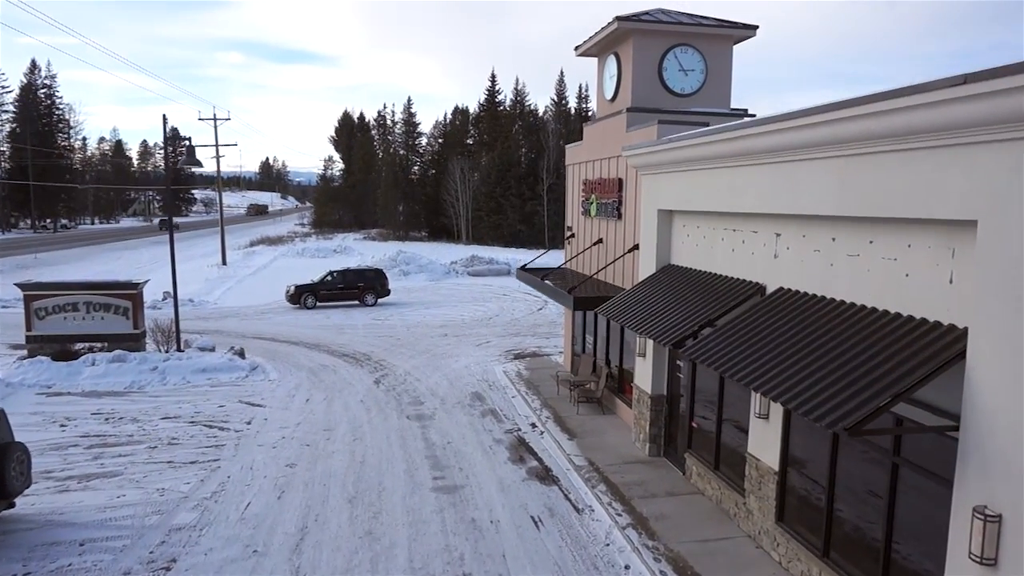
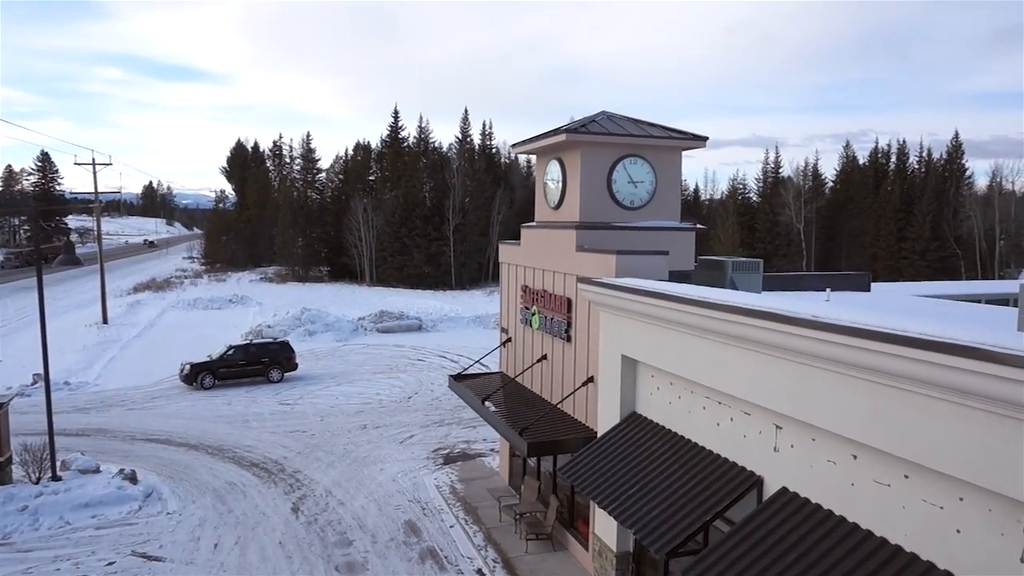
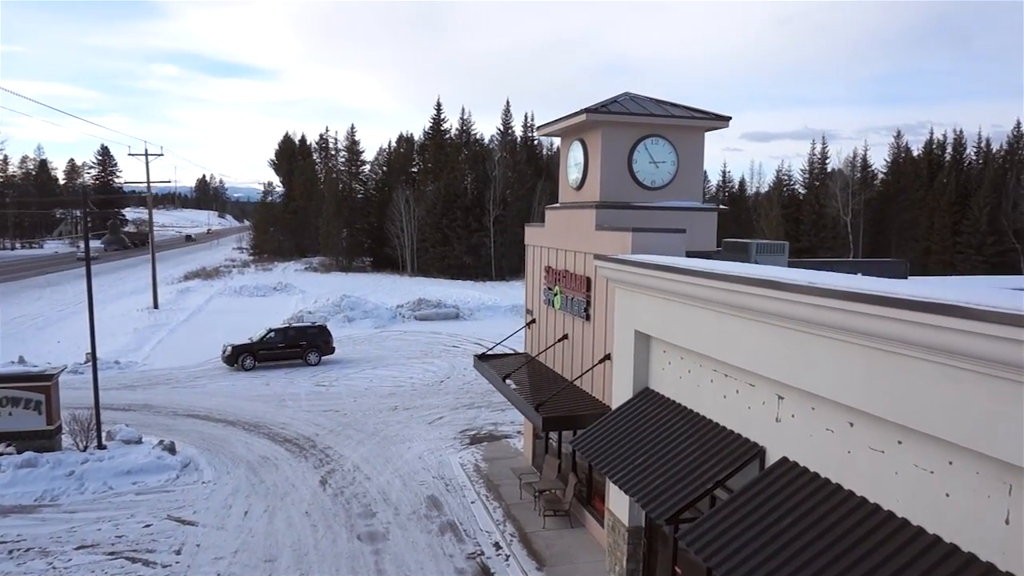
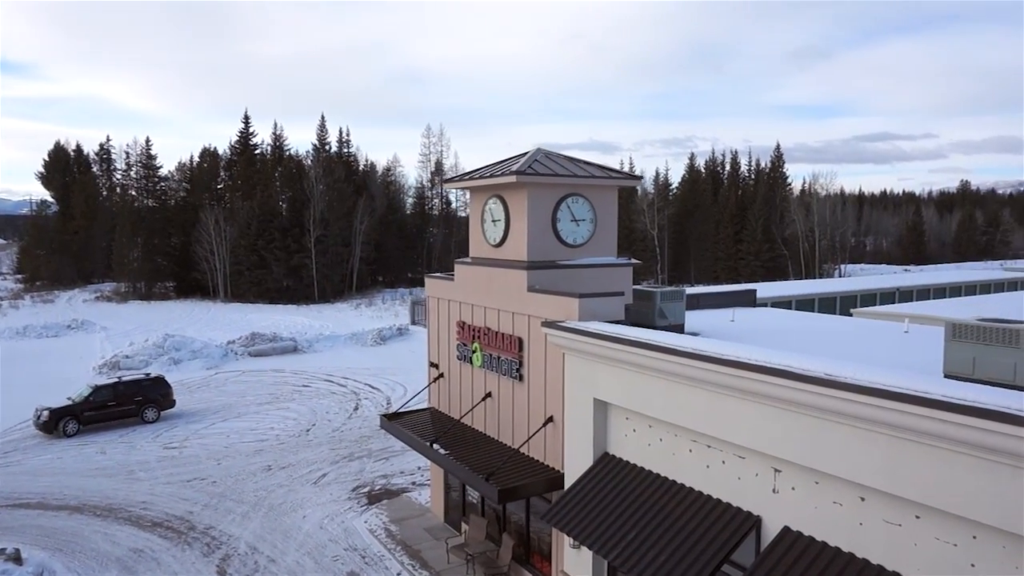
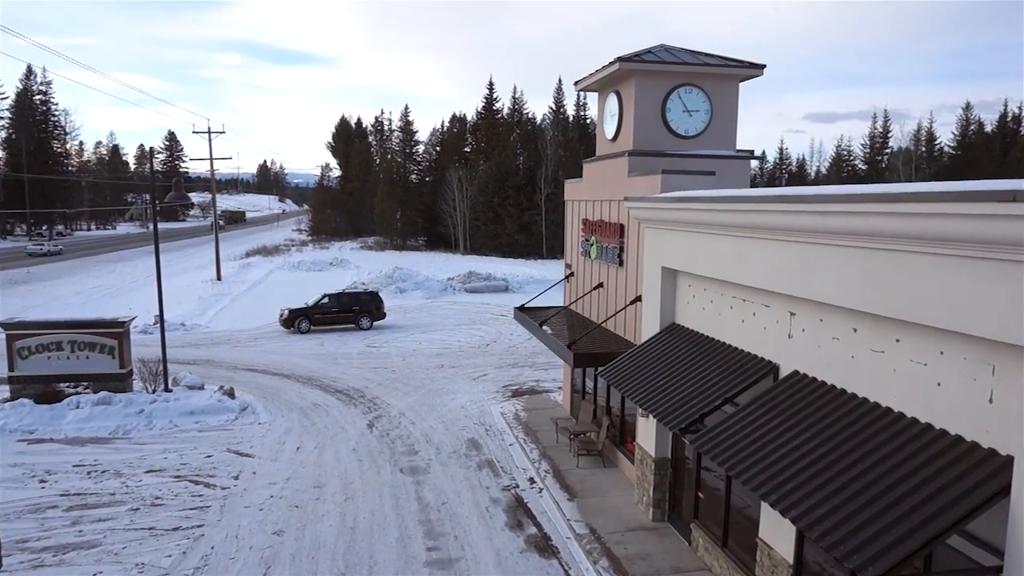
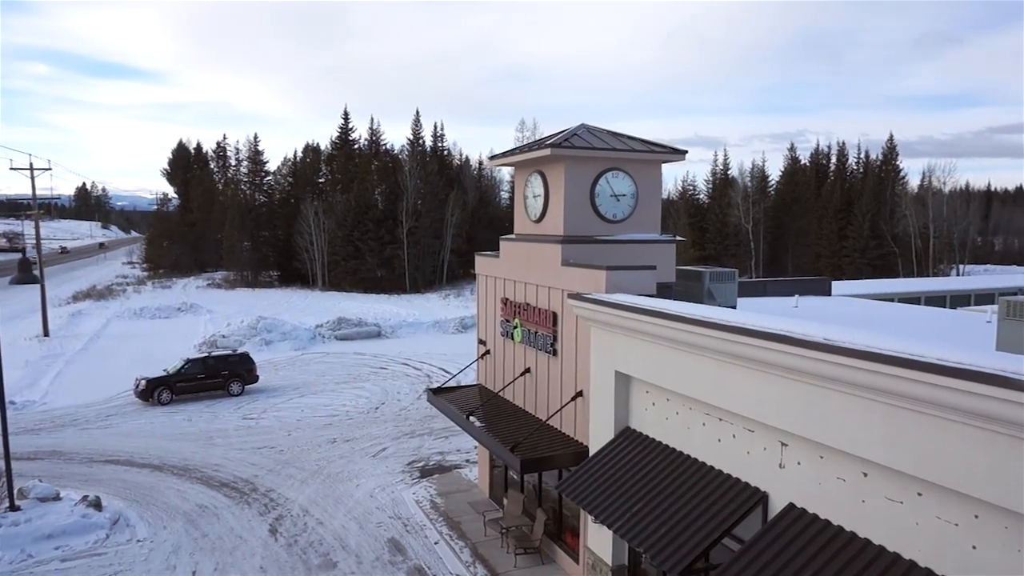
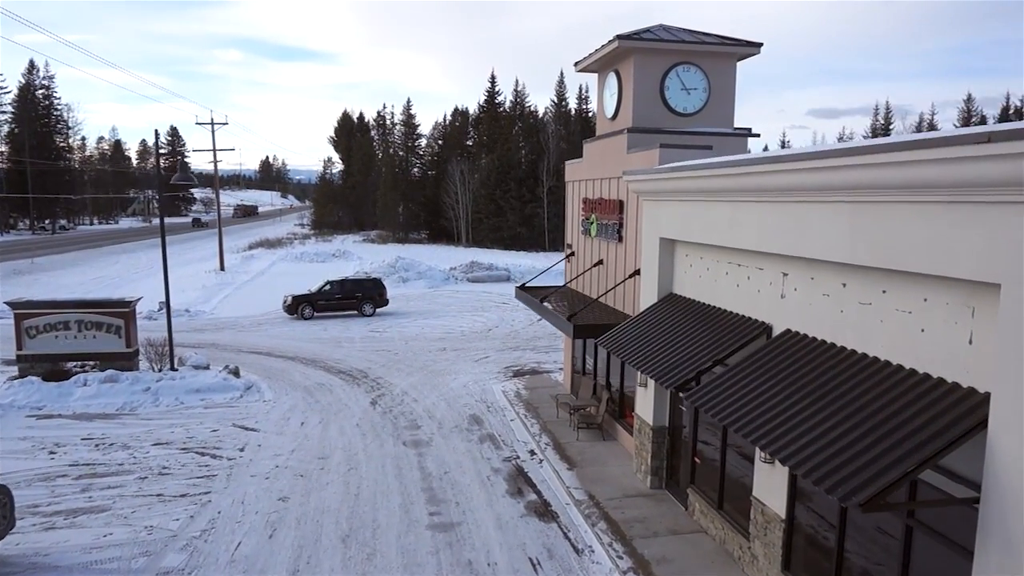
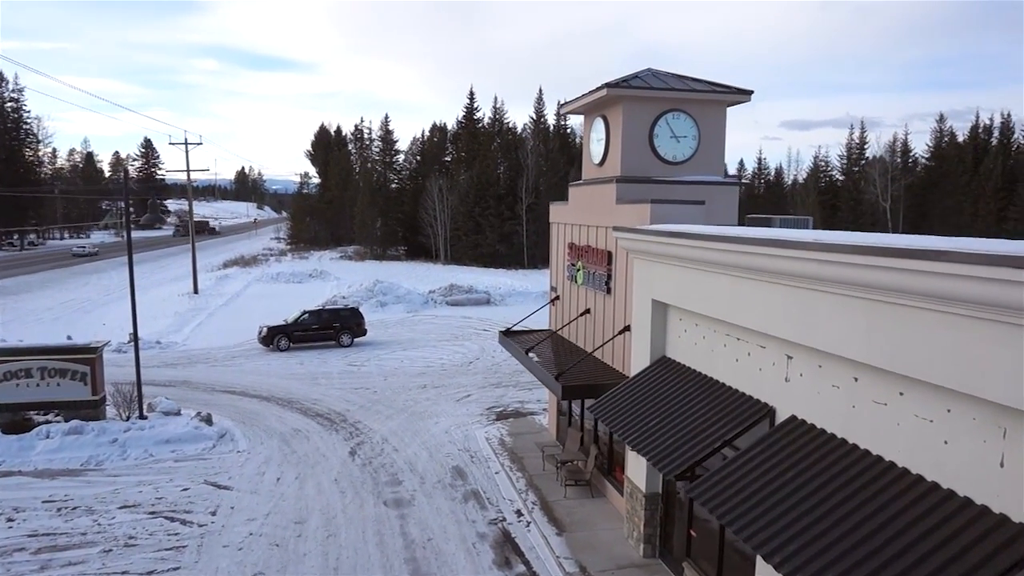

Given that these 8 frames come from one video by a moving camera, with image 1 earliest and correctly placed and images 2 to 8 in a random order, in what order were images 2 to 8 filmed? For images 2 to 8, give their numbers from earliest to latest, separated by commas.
7, 5, 8, 3, 2, 6, 4
